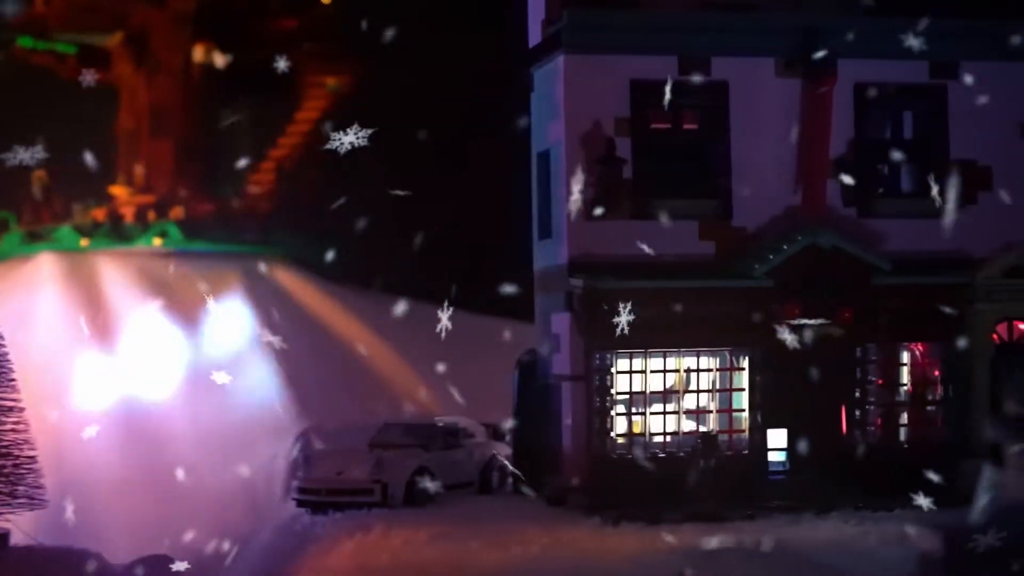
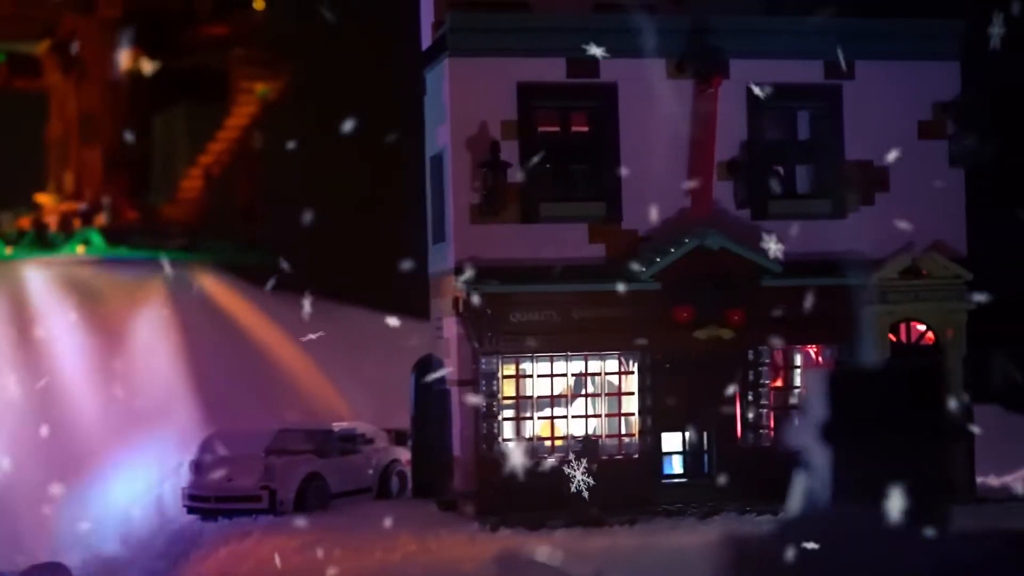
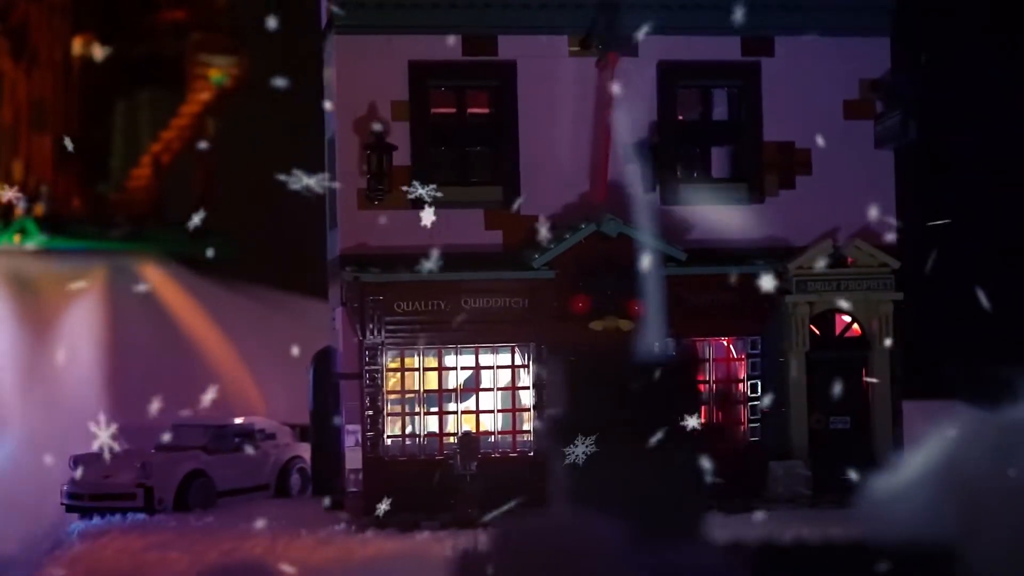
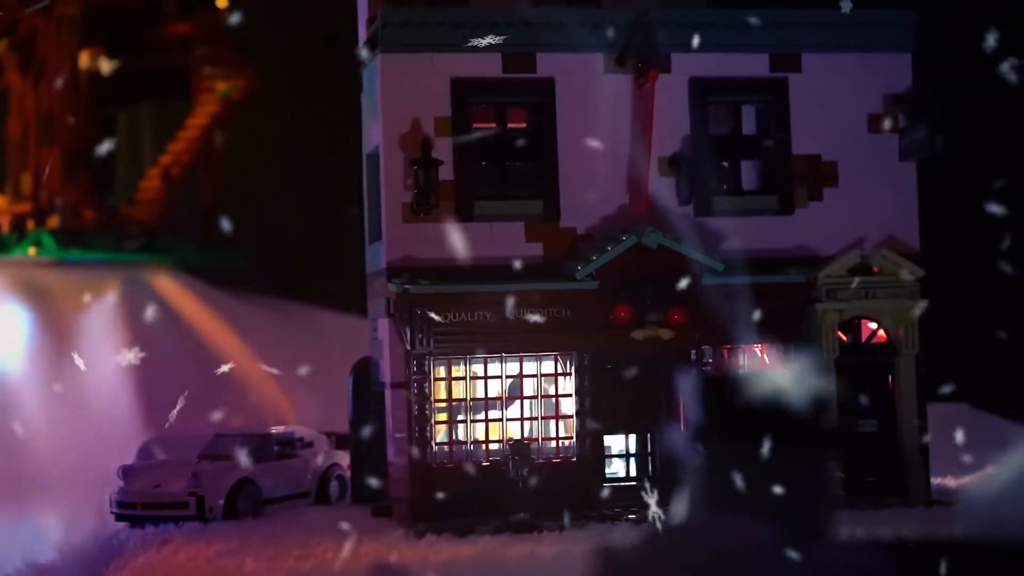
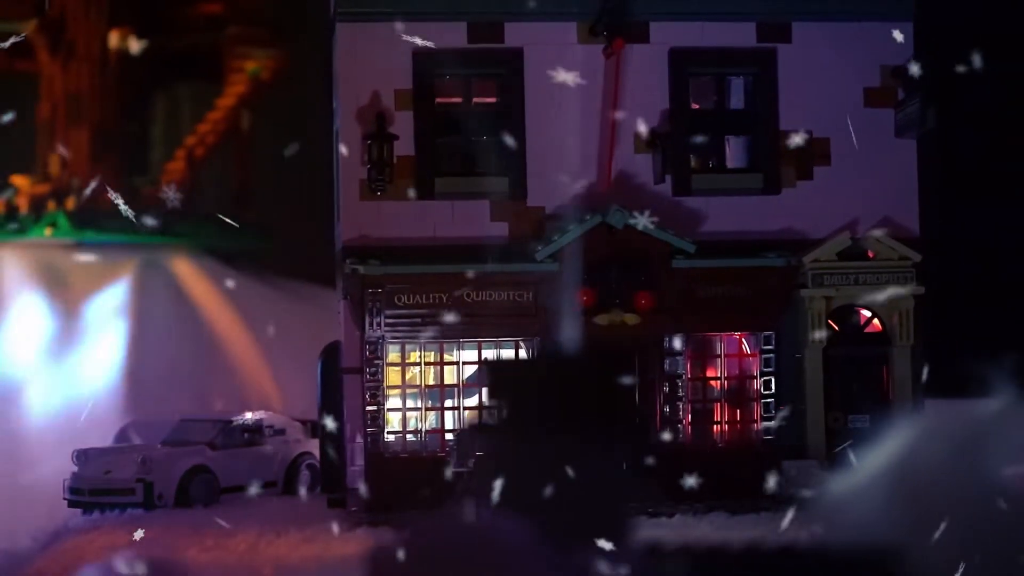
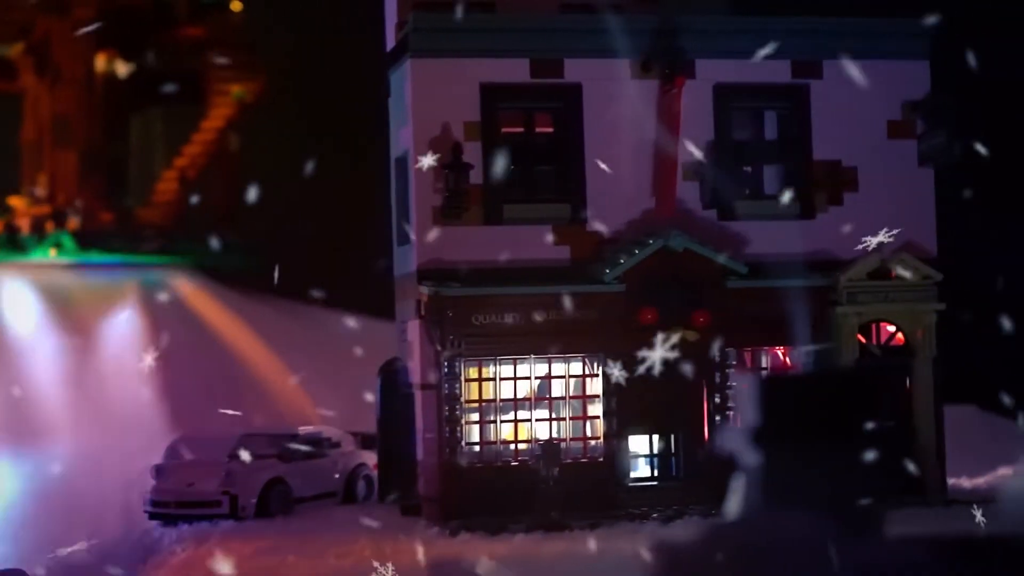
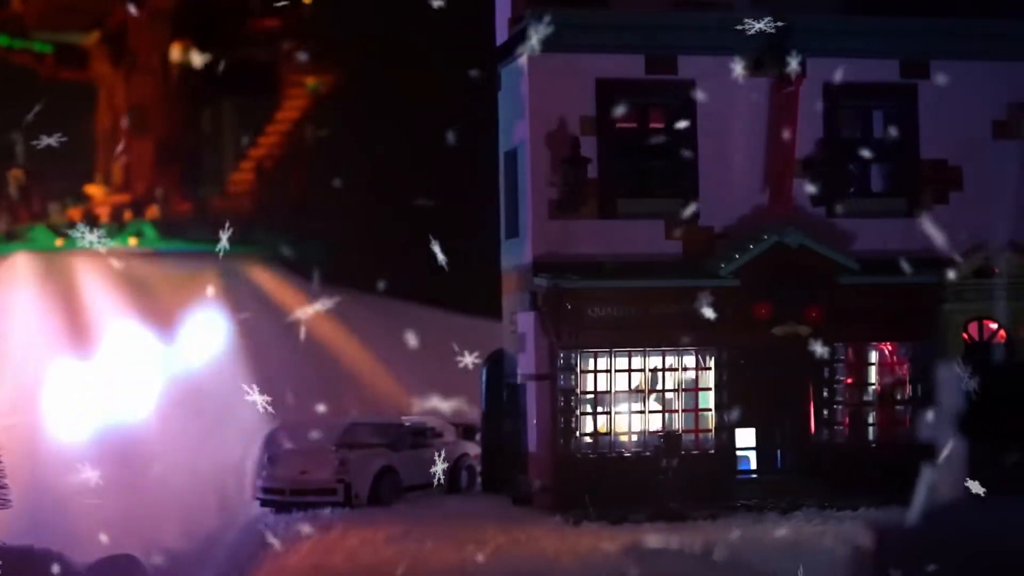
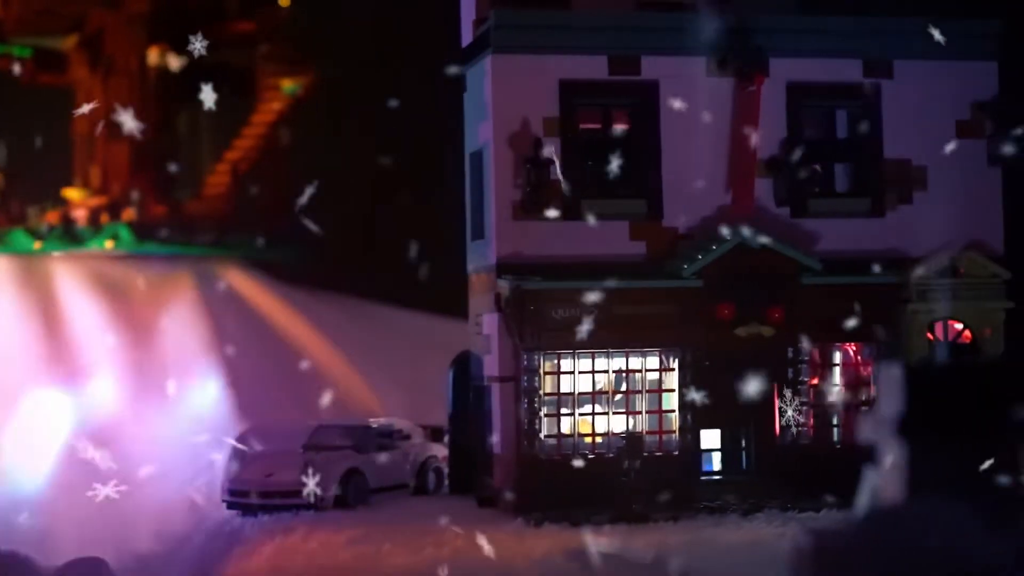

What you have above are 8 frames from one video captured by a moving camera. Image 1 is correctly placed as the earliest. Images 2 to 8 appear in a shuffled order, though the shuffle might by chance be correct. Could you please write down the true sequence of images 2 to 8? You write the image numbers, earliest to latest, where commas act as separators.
7, 8, 2, 6, 4, 3, 5
